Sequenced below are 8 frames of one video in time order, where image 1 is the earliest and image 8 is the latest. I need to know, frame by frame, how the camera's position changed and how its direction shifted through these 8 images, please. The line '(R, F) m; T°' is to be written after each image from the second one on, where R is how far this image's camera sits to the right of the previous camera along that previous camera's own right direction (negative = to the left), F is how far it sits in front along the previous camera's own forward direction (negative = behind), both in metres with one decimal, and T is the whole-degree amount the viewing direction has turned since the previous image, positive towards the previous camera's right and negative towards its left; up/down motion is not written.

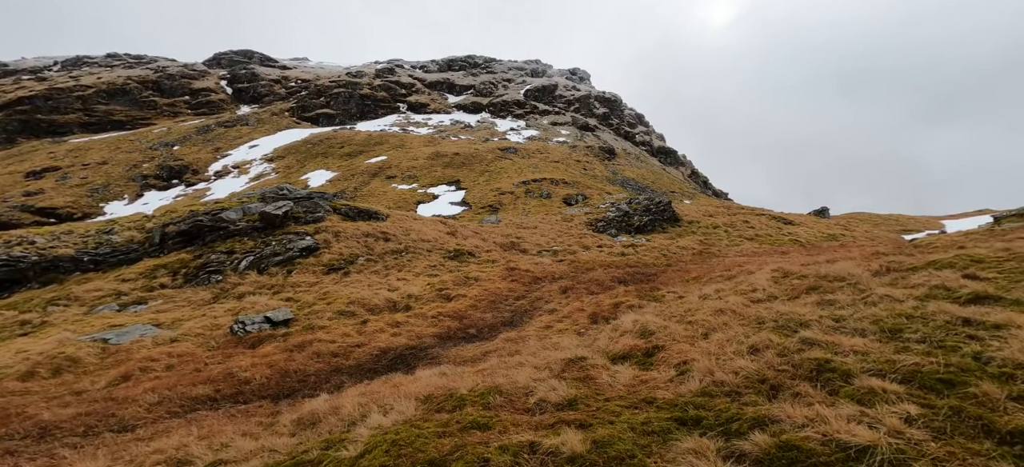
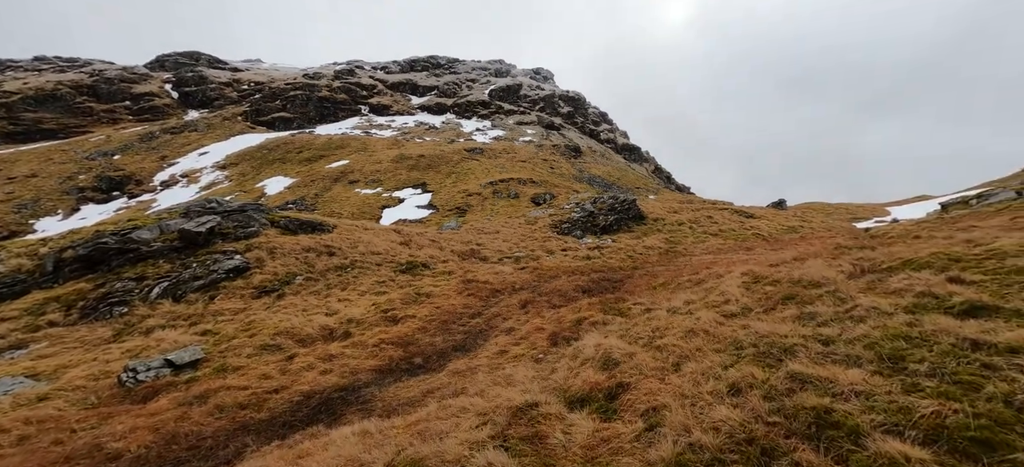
(+0.9, +2.3) m; +4°
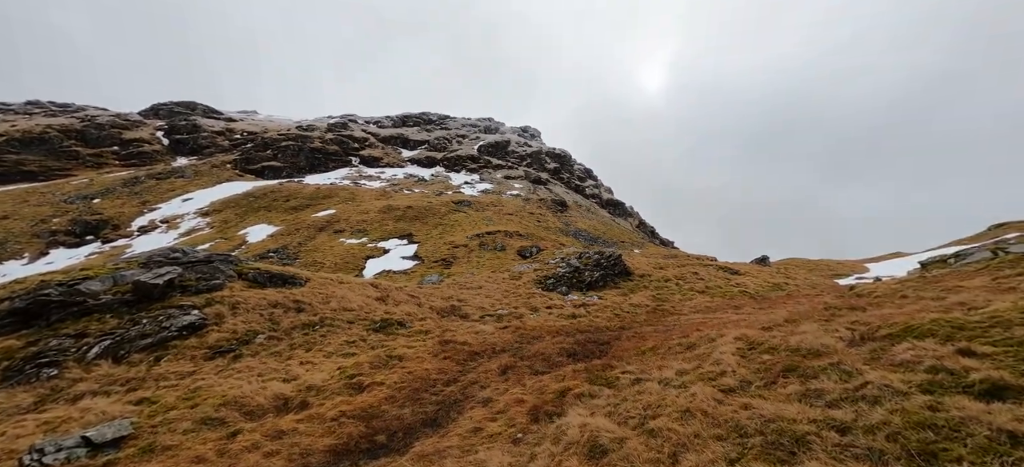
(+0.3, +1.3) m; +2°
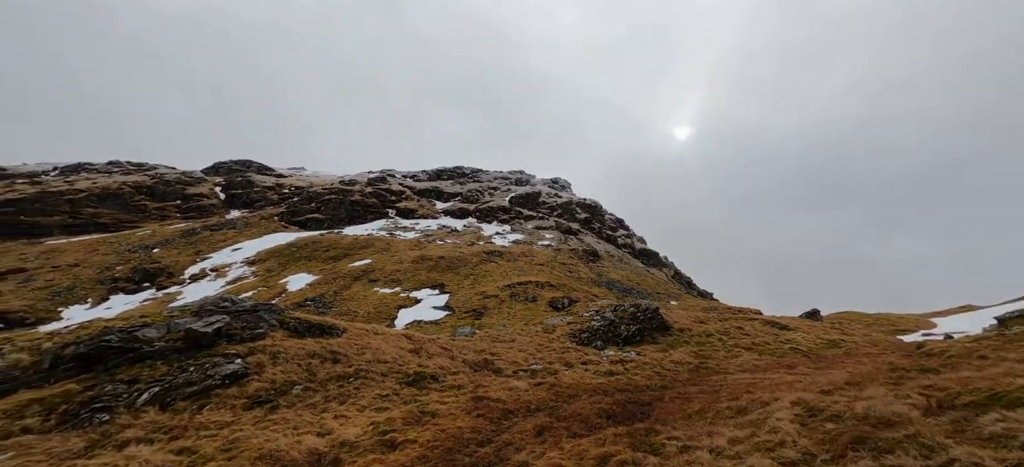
(-0.3, +0.1) m; -4°
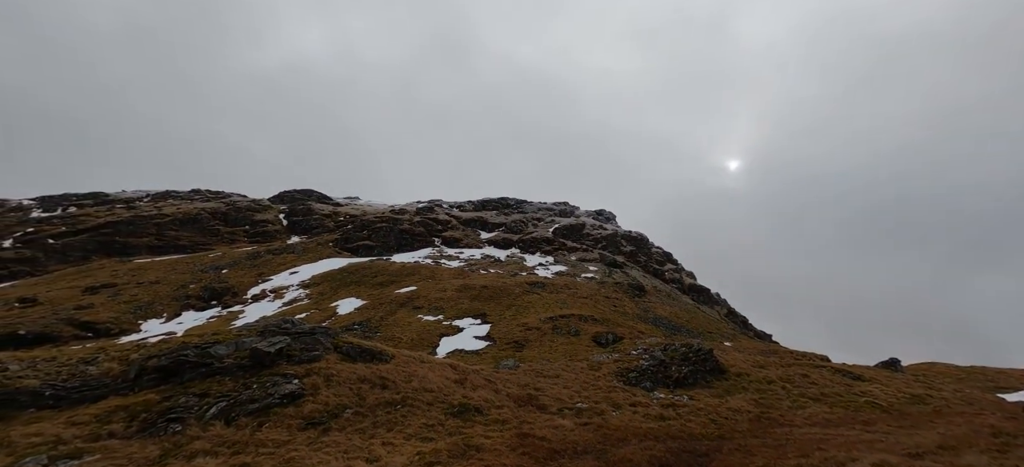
(-0.4, -0.1) m; -5°
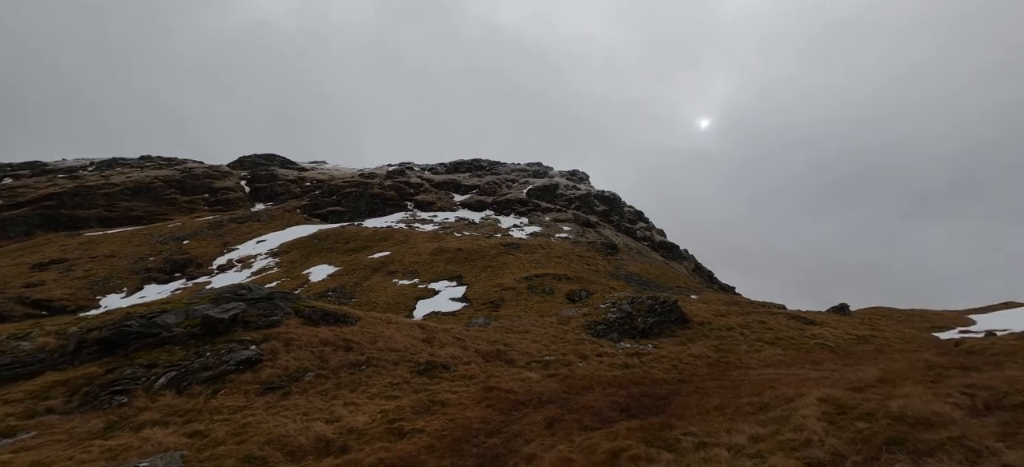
(+0.8, +0.6) m; +3°
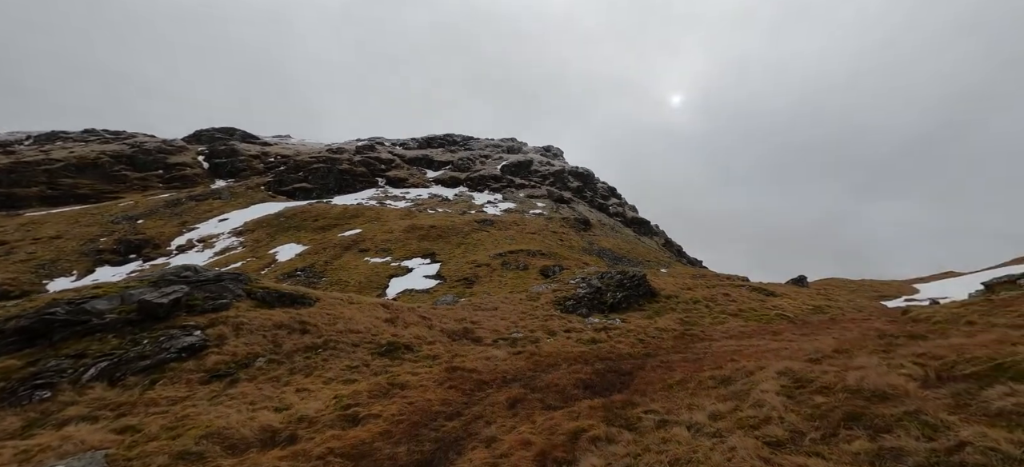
(+0.7, +1.0) m; +3°
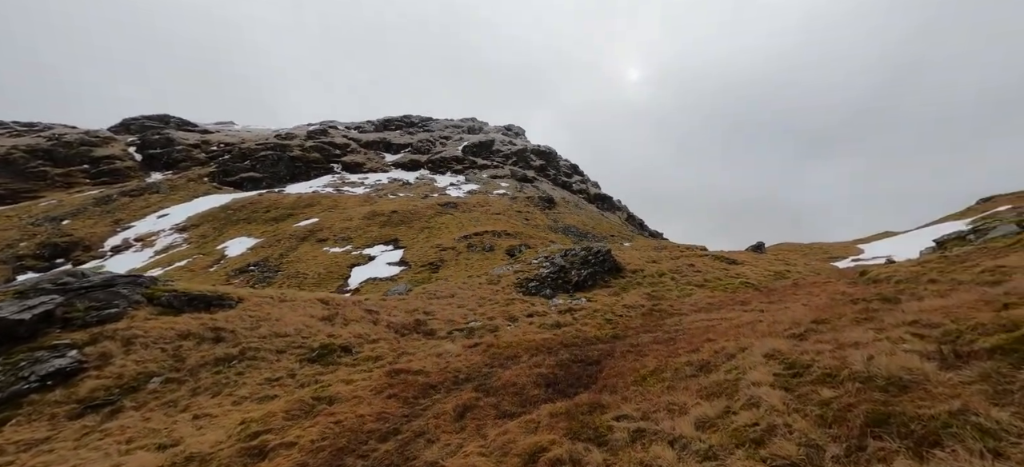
(+1.0, +3.5) m; +4°
